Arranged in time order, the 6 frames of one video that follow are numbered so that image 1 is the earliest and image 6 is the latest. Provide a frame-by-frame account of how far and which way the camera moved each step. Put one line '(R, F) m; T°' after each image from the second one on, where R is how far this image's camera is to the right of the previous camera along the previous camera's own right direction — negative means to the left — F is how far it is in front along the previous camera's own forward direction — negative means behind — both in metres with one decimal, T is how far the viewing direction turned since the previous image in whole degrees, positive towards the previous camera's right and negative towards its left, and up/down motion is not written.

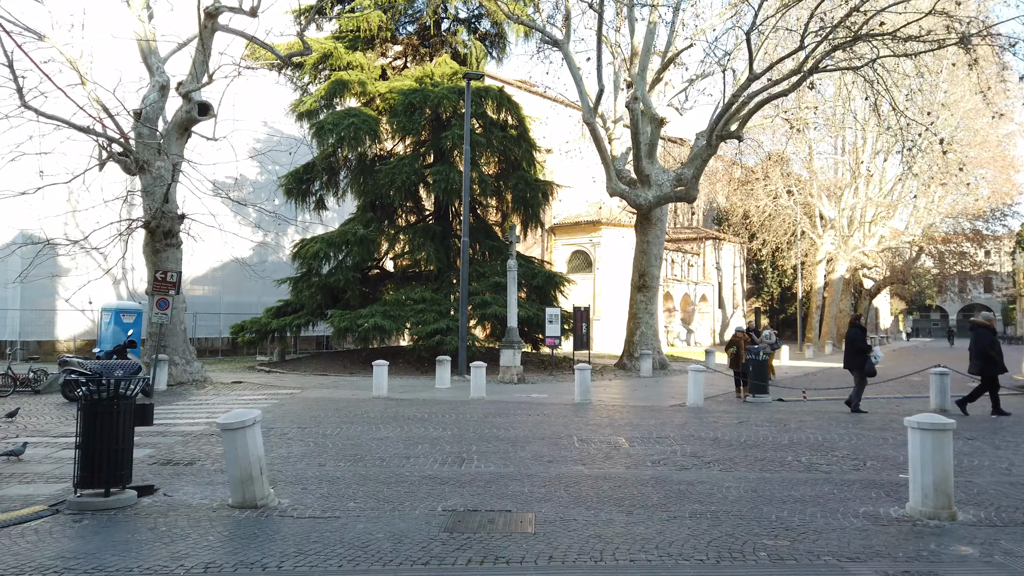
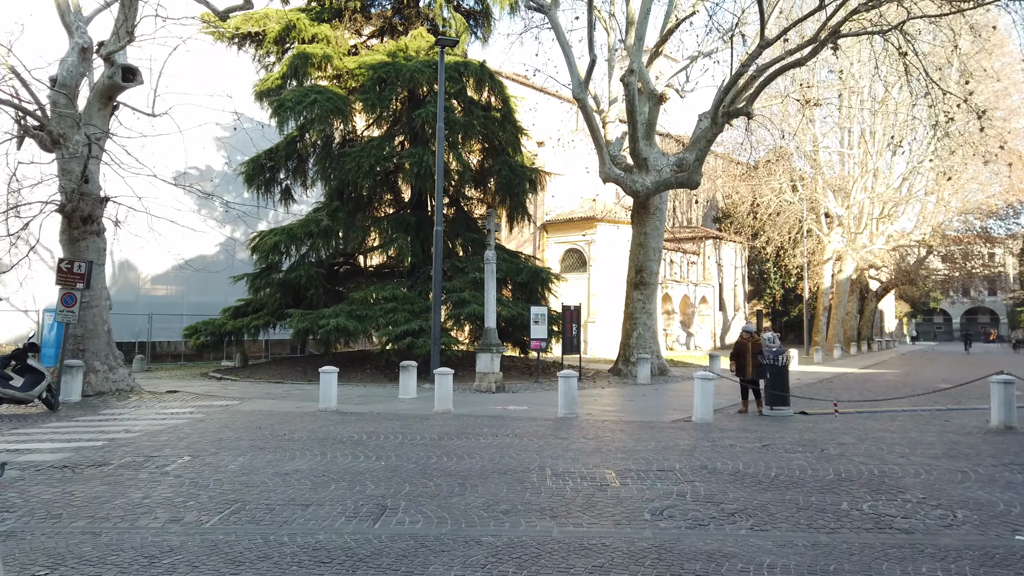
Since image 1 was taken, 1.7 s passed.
(+0.4, +2.5) m; 0°
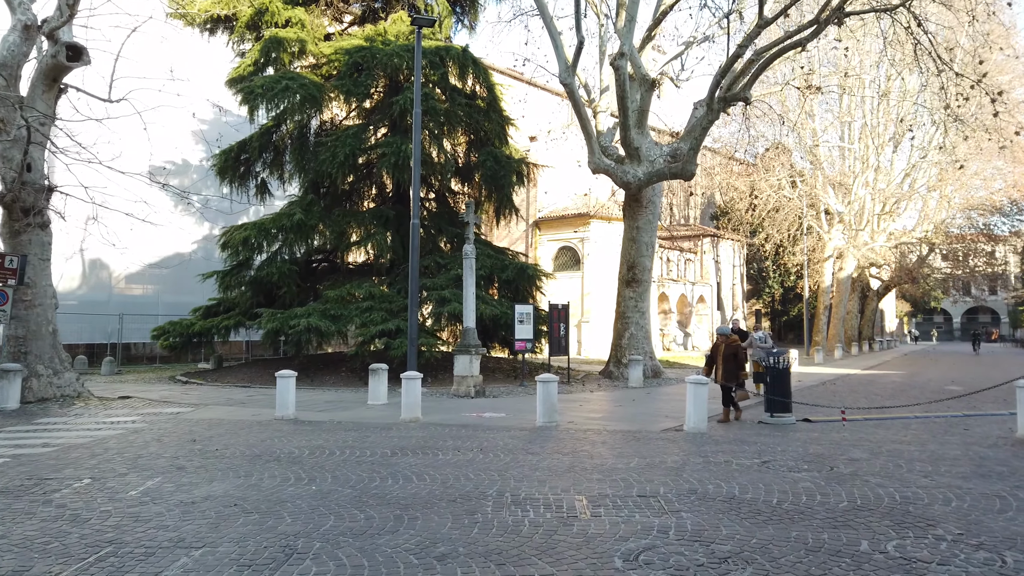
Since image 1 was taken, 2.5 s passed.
(+0.4, +1.2) m; 0°
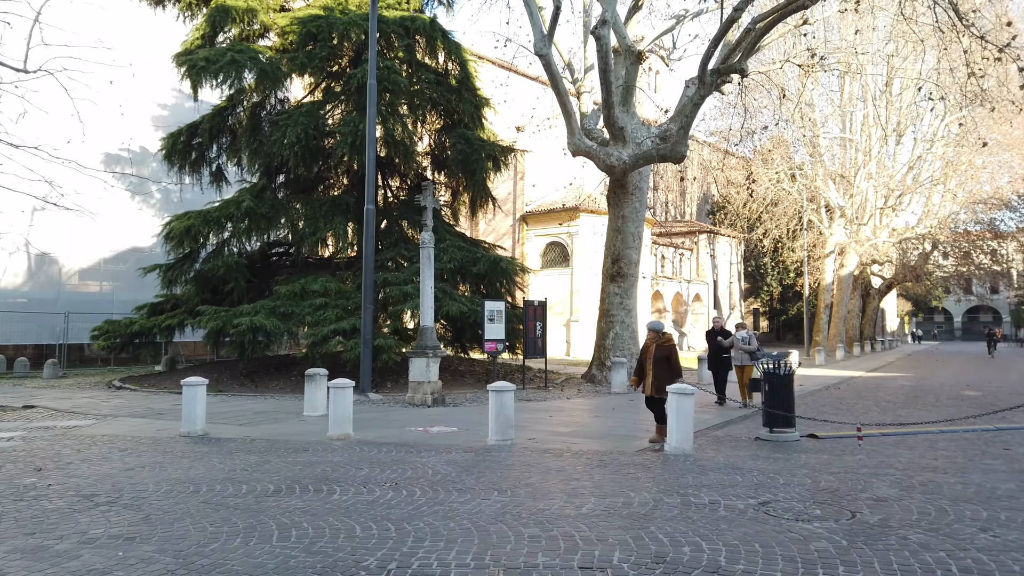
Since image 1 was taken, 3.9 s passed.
(+0.6, +2.0) m; 0°
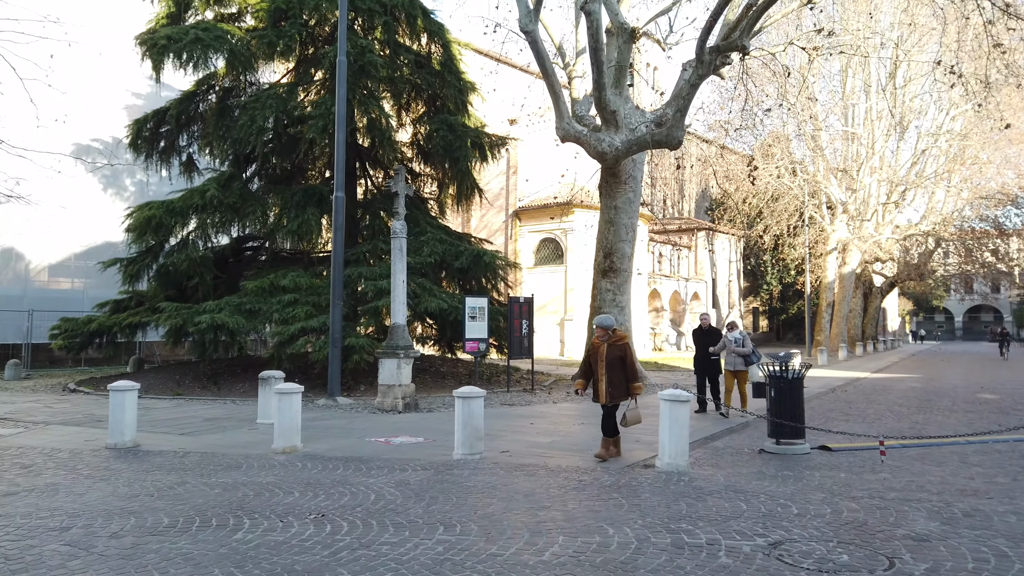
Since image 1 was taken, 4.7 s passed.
(+0.3, +1.2) m; 0°
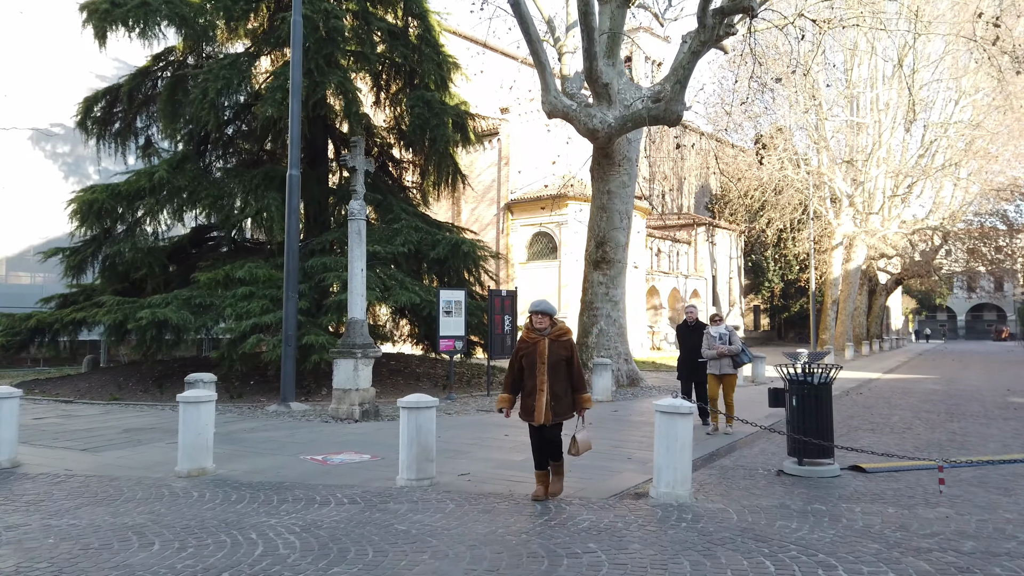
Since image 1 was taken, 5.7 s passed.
(+0.3, +1.7) m; 0°
